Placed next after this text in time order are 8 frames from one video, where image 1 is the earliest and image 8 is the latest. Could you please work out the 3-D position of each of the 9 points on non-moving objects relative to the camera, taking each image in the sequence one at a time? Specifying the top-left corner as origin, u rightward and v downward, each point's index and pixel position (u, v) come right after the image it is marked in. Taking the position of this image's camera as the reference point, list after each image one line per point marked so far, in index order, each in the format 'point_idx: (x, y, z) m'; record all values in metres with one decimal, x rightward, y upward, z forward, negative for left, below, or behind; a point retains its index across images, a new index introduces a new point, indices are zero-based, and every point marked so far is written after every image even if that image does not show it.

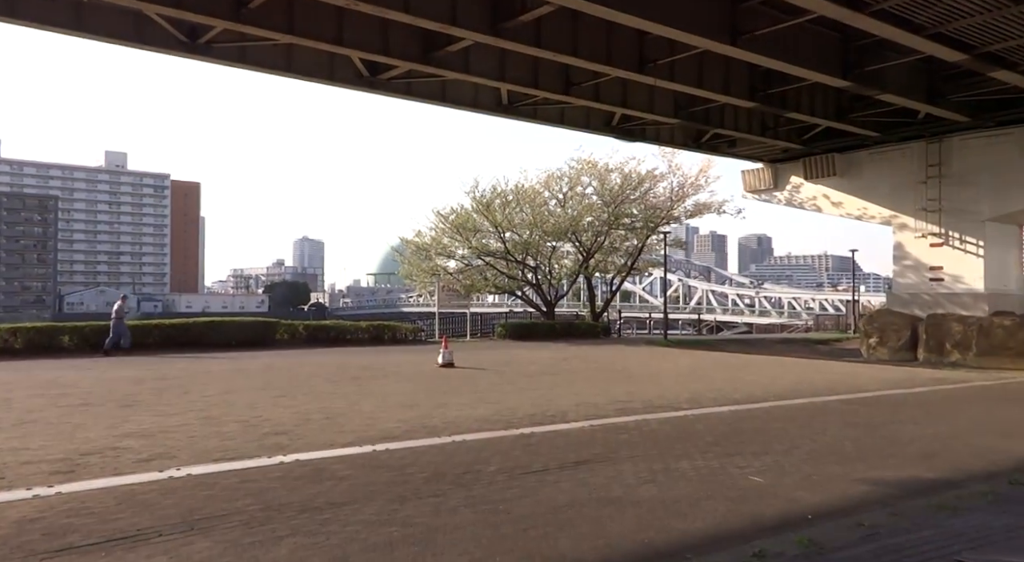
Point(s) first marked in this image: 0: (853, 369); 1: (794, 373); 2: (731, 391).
0: (+8.1, -2.1, +19.3) m
1: (+6.3, -2.1, +18.1) m
2: (+3.9, -2.0, +14.5) m
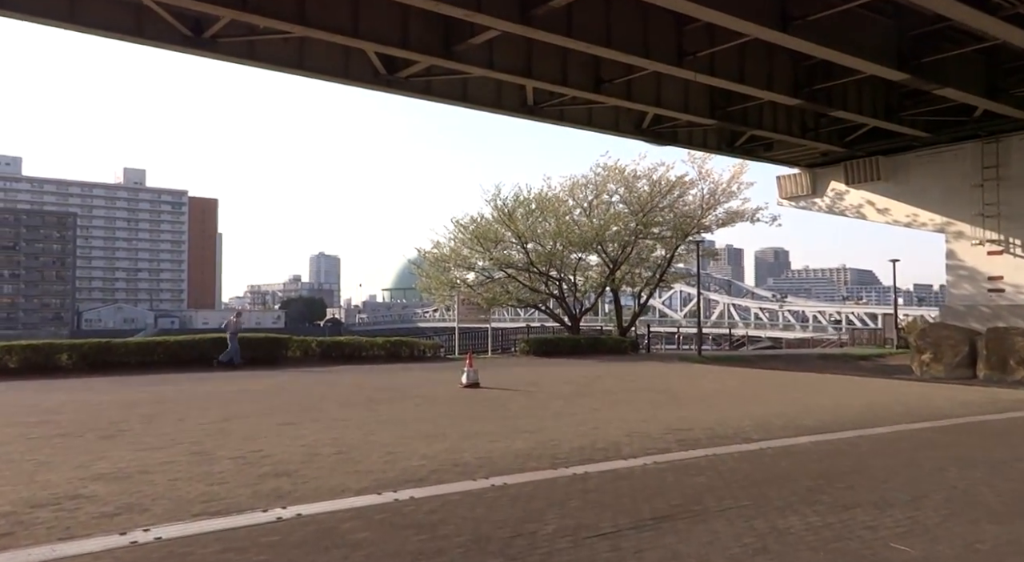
0: (+8.8, -2.3, +17.4) m
1: (+6.9, -2.3, +16.2) m
2: (+4.5, -2.1, +12.6) m
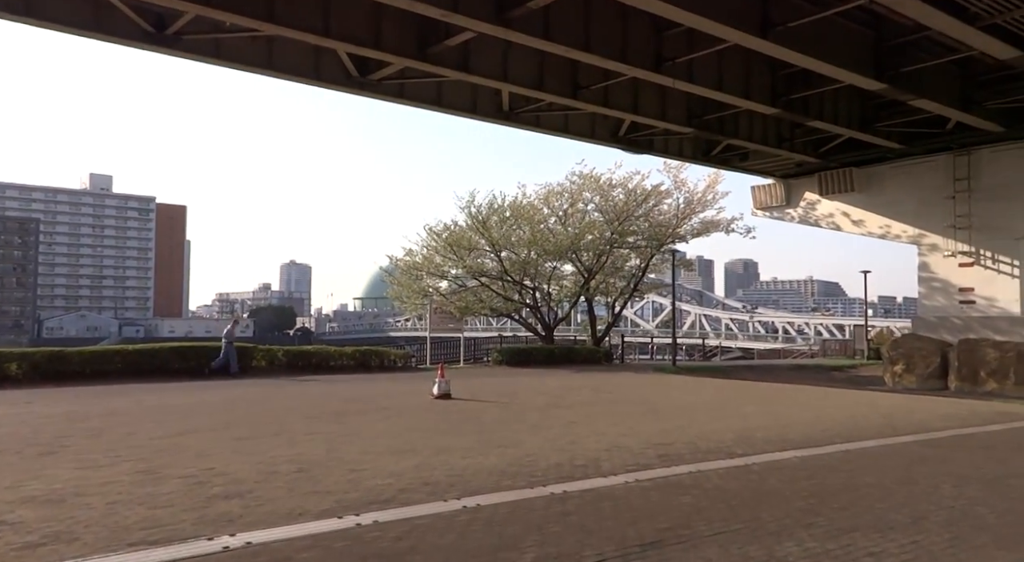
0: (+8.2, -2.5, +17.1) m
1: (+6.4, -2.5, +15.9) m
2: (+4.1, -2.2, +12.2) m
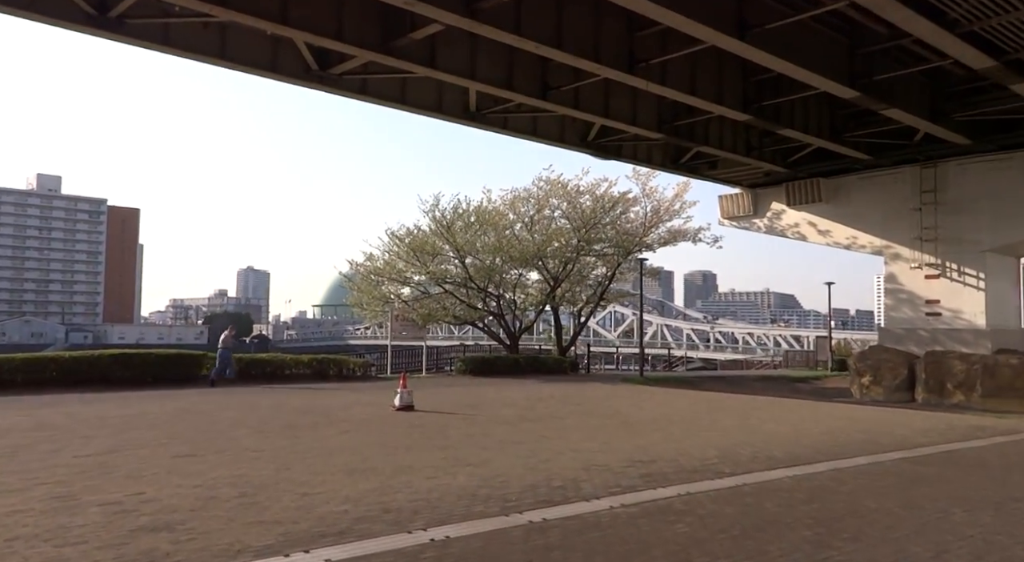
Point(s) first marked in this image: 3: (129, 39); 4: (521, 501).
0: (+7.5, -2.7, +16.6) m
1: (+5.8, -2.6, +15.4) m
2: (+3.6, -2.4, +11.6) m
3: (-7.8, +4.9, +16.6) m
4: (+0.1, -2.1, +7.6) m
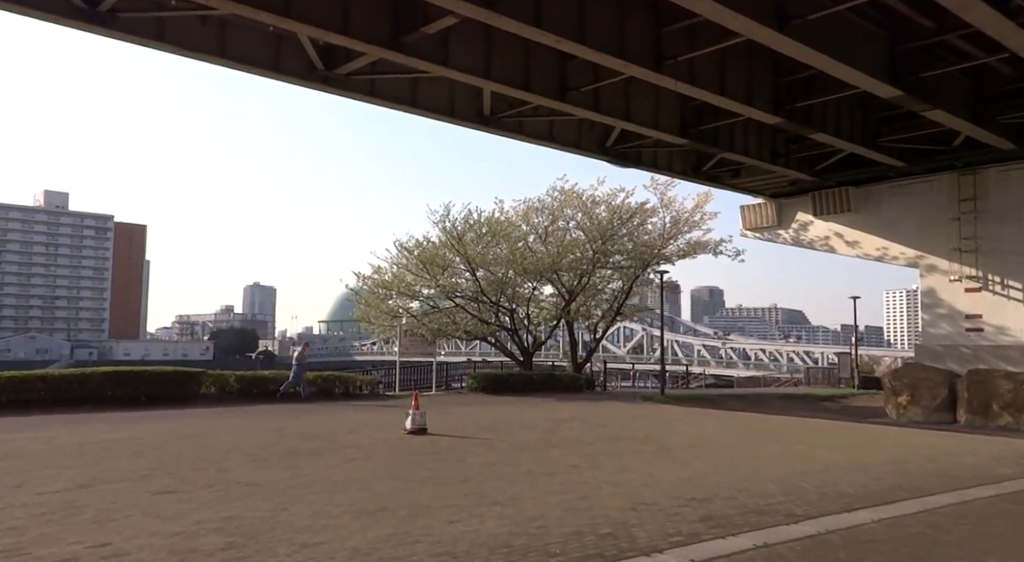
0: (+7.9, -3.0, +15.2) m
1: (+6.2, -2.8, +13.9) m
2: (+4.0, -2.5, +10.2) m
3: (-7.4, +4.7, +15.4) m
4: (+0.4, -2.1, +6.2) m
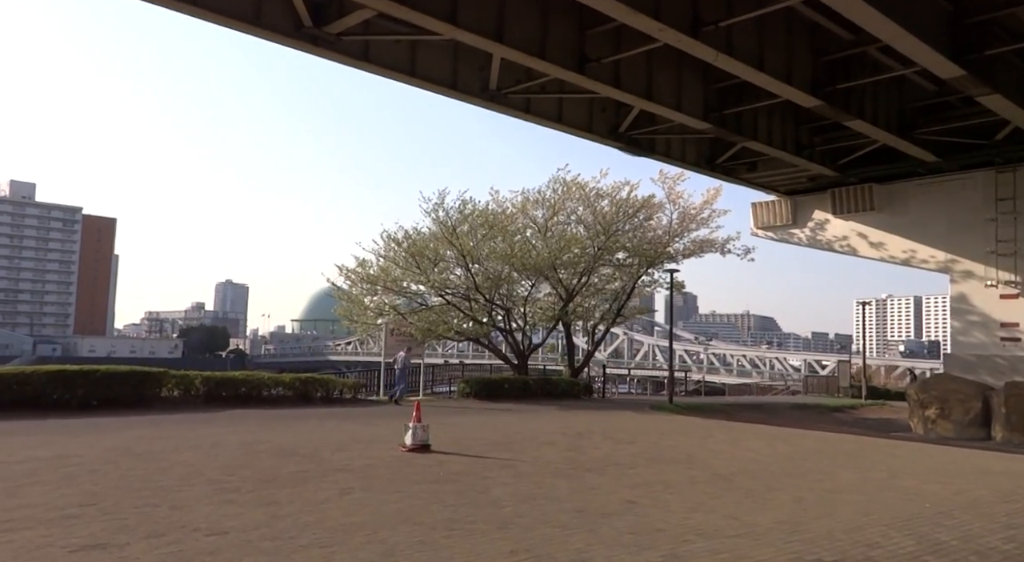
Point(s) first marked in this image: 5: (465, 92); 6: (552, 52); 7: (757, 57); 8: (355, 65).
0: (+8.2, -3.0, +13.1) m
1: (+6.5, -2.8, +11.8) m
2: (+4.4, -2.4, +8.0) m
3: (-7.0, +5.0, +12.9) m
4: (+1.0, -1.9, +3.9) m
5: (-1.1, +4.5, +19.0) m
6: (+0.9, +4.8, +17.0) m
7: (+5.2, +4.8, +17.3) m
8: (-3.3, +4.6, +17.0) m
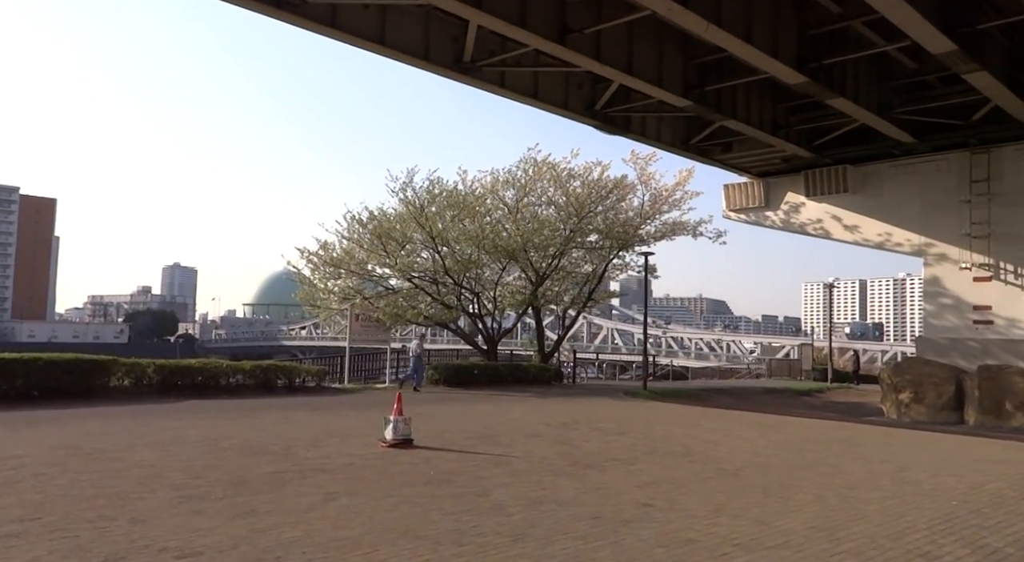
0: (+8.0, -2.7, +12.7) m
1: (+6.3, -2.5, +11.3) m
2: (+4.5, -2.2, +7.4) m
3: (-7.2, +5.3, +11.5) m
4: (+1.3, -1.8, +3.1) m
5: (-1.6, +4.9, +18.0) m
6: (+0.5, +5.2, +16.1) m
7: (+4.8, +5.2, +16.6) m
8: (-3.7, +4.9, +15.8) m
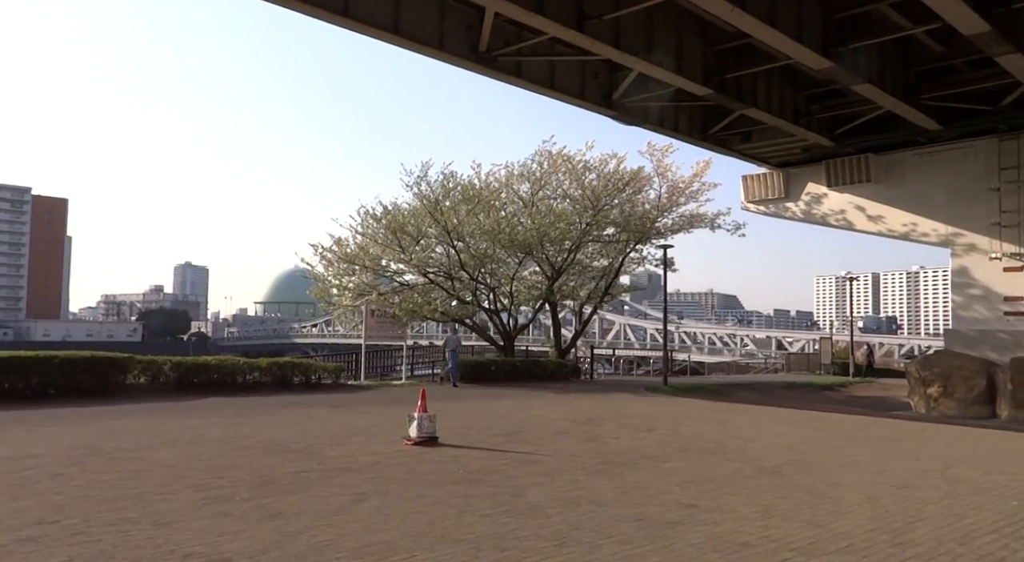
0: (+8.4, -2.5, +12.3) m
1: (+6.7, -2.4, +10.9) m
2: (+4.9, -2.1, +7.0) m
3: (-6.9, +5.3, +11.2) m
4: (+1.6, -1.8, +2.7) m
5: (-1.2, +5.0, +17.6) m
6: (+0.8, +5.3, +15.7) m
7: (+5.2, +5.3, +16.1) m
8: (-3.3, +5.0, +15.5) m
